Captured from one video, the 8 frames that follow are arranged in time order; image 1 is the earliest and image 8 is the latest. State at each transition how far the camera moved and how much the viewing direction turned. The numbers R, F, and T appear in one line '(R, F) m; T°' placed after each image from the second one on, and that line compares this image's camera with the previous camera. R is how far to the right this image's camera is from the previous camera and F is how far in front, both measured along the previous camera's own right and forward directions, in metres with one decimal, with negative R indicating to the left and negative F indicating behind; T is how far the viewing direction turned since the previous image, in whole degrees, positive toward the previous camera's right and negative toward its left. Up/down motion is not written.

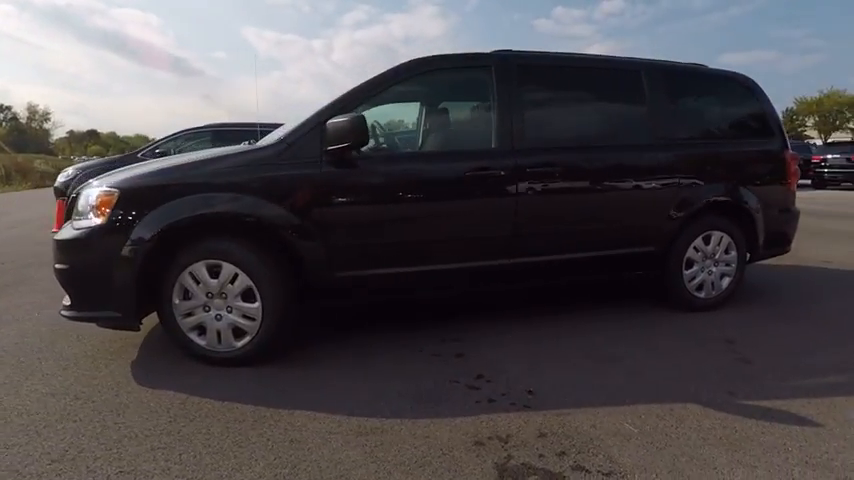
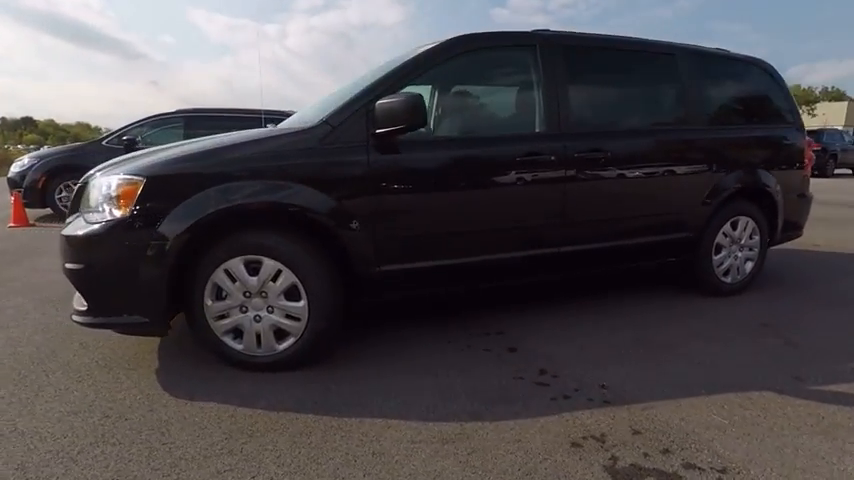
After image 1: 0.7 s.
(-0.9, +0.4) m; +5°
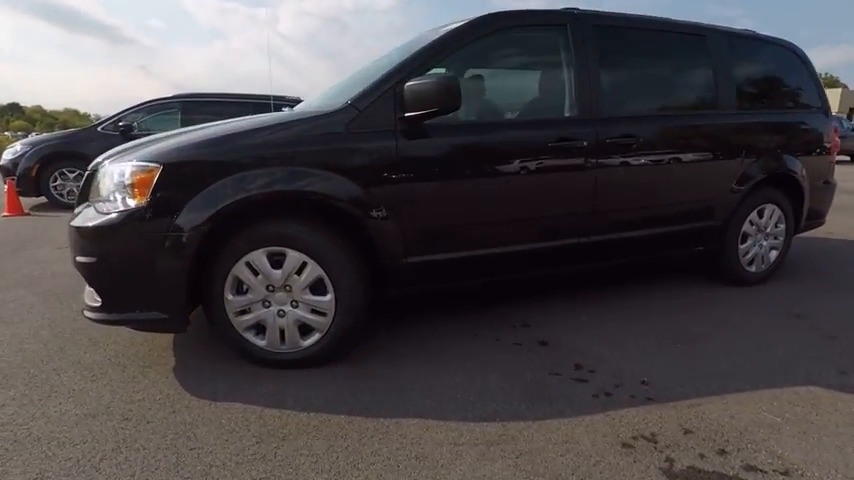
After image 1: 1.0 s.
(-0.3, +0.2) m; +1°
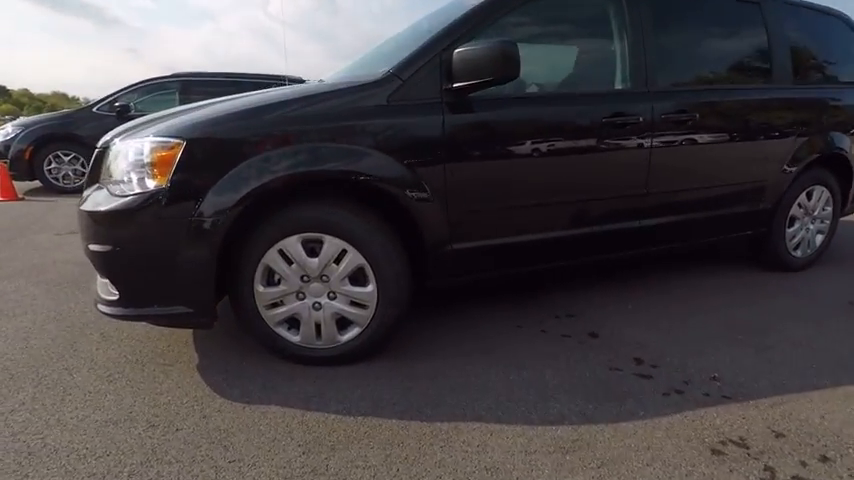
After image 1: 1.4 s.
(-0.4, +0.4) m; +1°
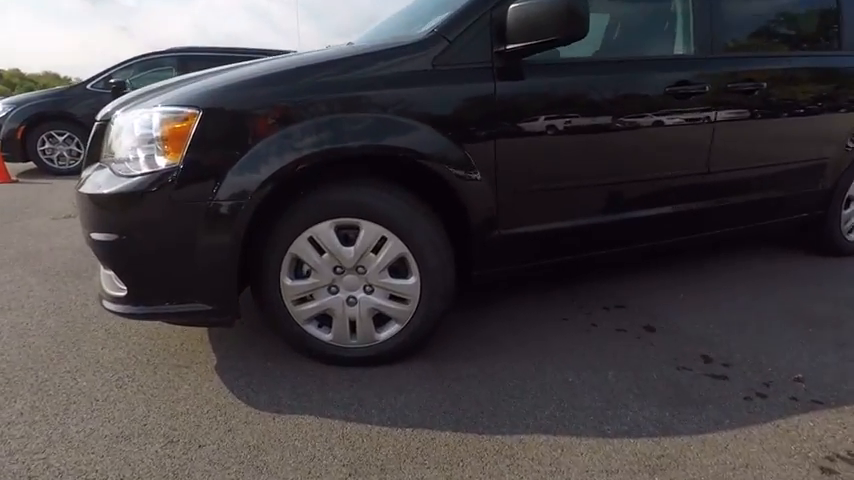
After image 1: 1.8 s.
(-0.3, +0.4) m; 0°
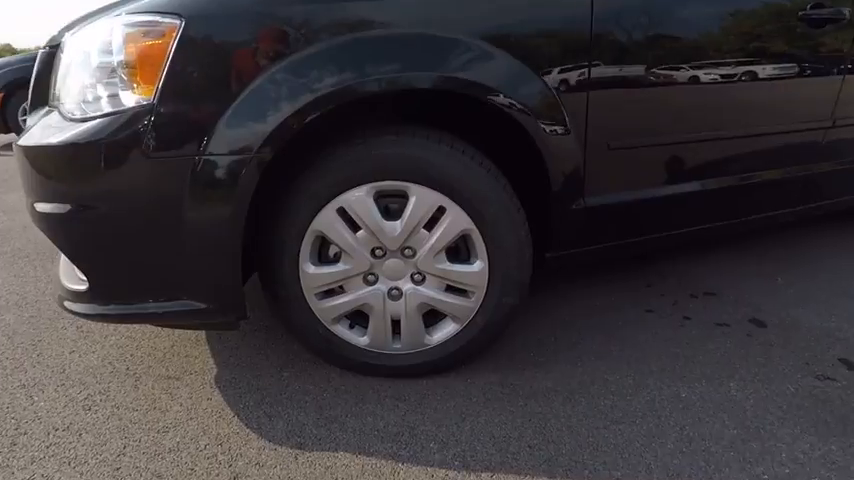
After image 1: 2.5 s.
(-0.3, +0.8) m; 0°
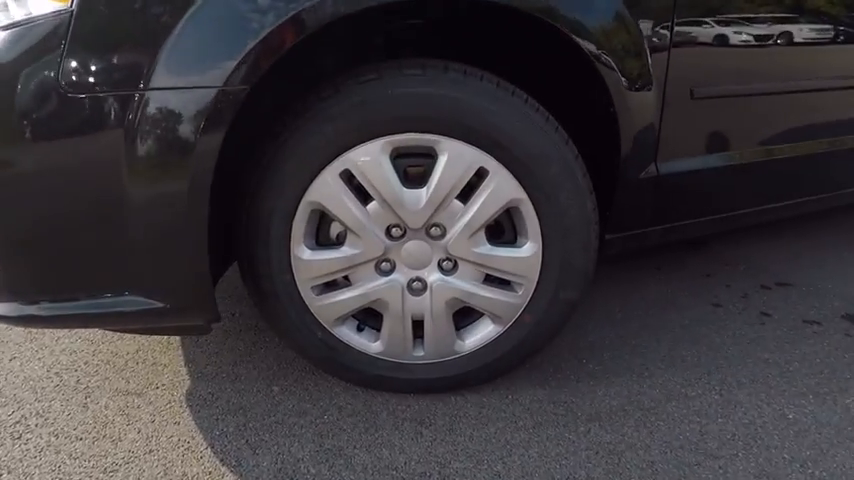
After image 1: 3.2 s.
(-0.1, +0.6) m; 0°
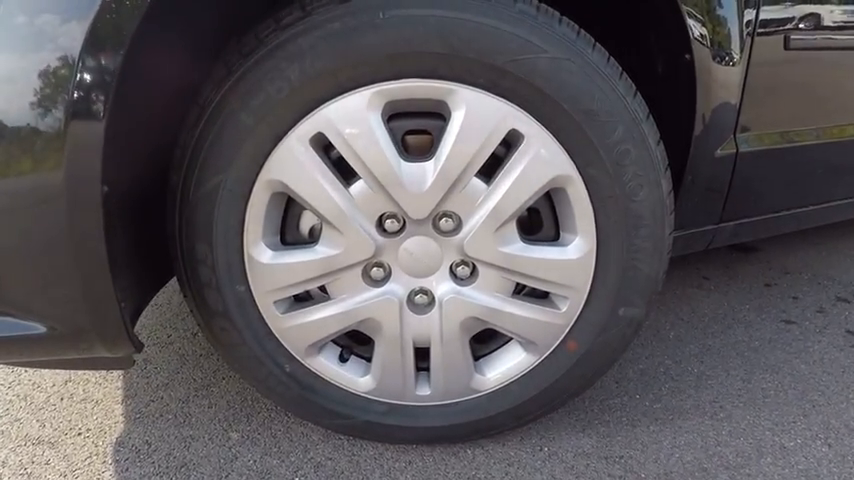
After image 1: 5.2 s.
(0.0, +0.5) m; 0°
